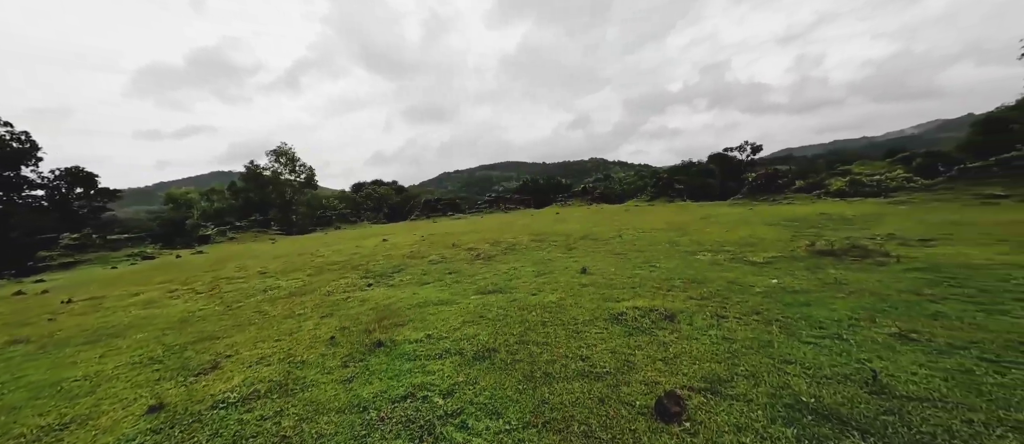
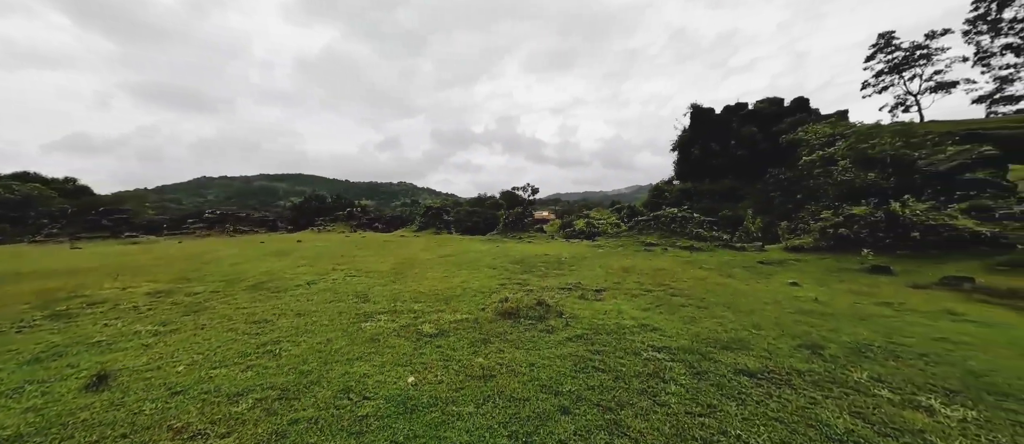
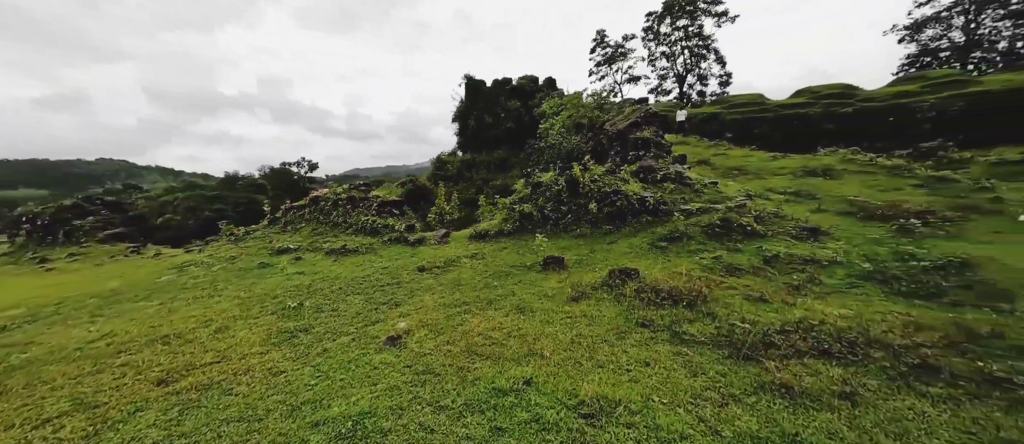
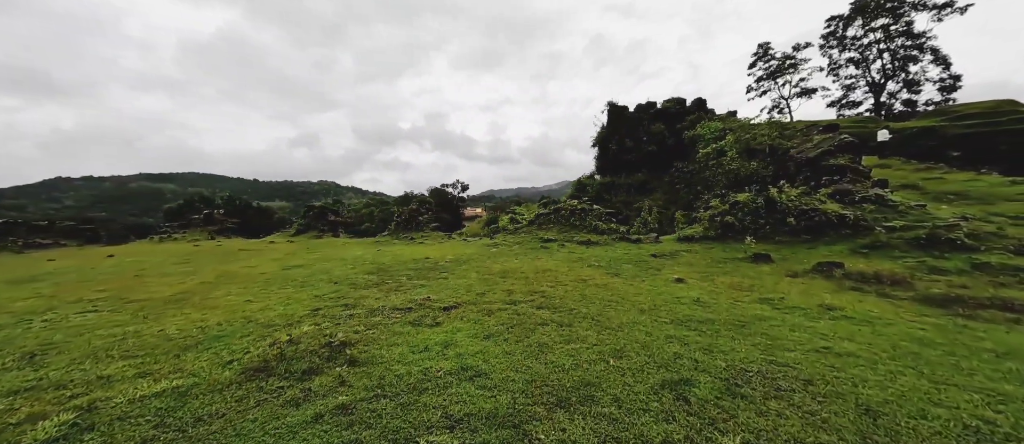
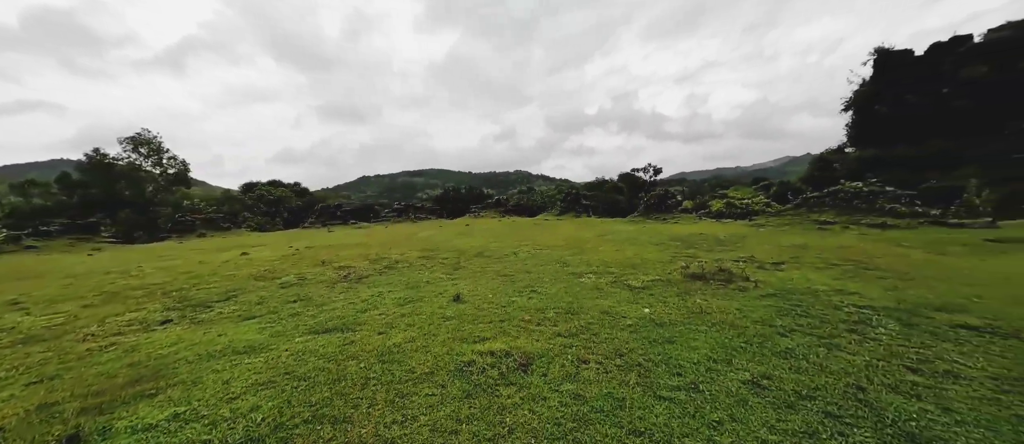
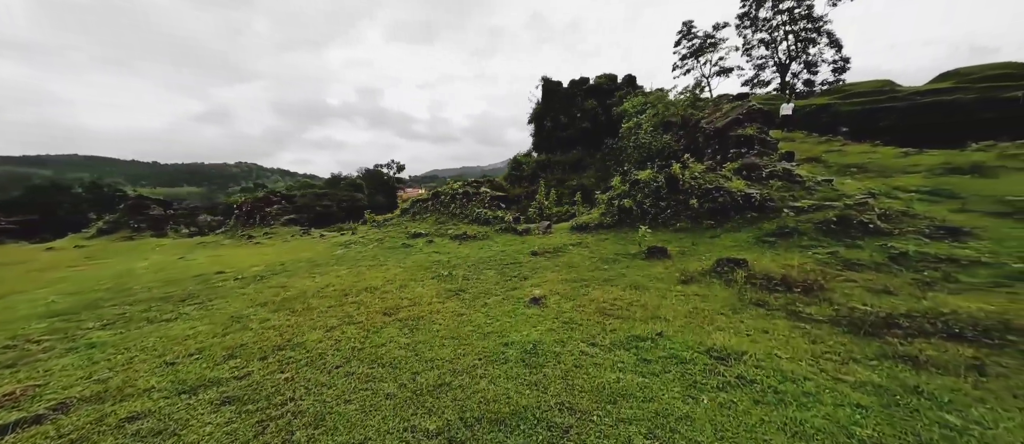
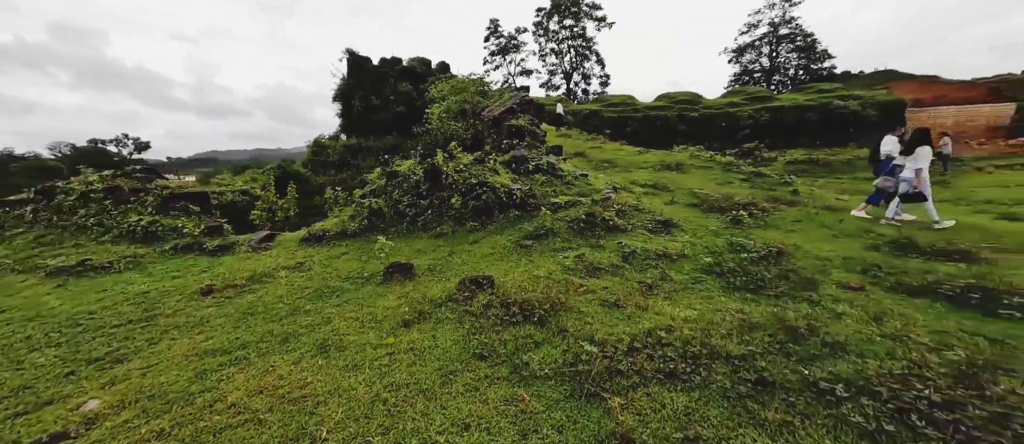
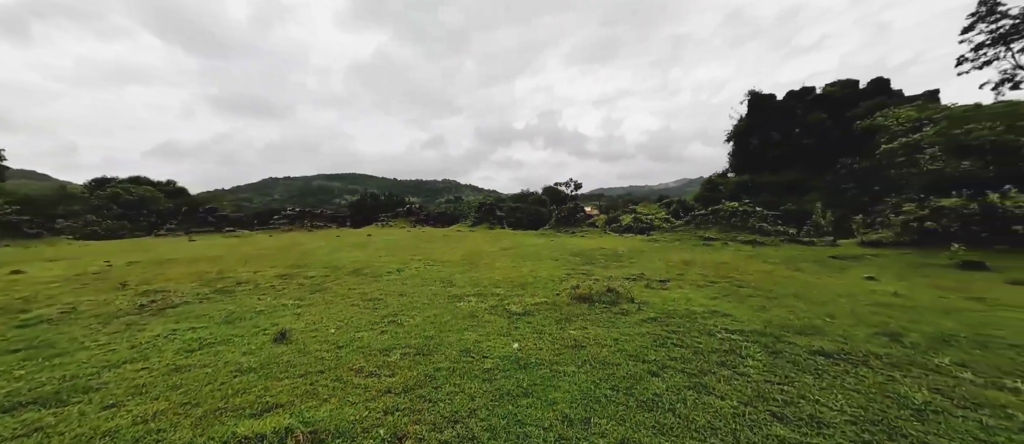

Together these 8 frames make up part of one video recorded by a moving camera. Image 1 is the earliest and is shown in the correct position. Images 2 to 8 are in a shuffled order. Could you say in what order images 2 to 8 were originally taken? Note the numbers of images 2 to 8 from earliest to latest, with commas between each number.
5, 8, 2, 4, 6, 3, 7
